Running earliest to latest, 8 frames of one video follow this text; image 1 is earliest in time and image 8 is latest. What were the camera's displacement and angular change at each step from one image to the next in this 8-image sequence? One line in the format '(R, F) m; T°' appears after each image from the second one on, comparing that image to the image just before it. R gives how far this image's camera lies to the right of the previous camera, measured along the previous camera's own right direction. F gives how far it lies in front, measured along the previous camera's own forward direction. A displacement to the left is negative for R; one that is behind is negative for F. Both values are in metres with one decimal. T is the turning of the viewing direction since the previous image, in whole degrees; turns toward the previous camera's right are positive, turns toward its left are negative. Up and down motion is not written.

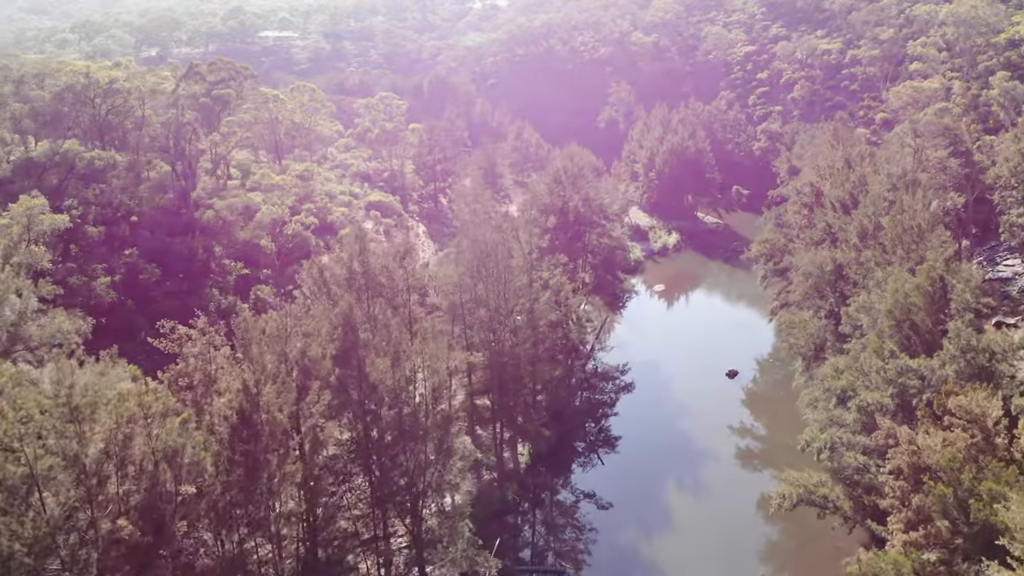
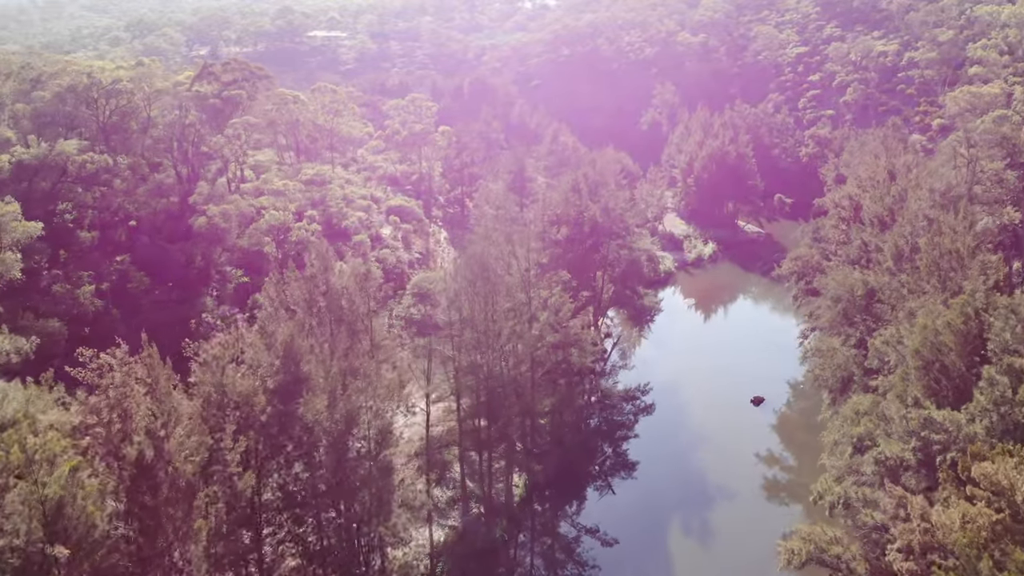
(+2.0, +2.3) m; -4°
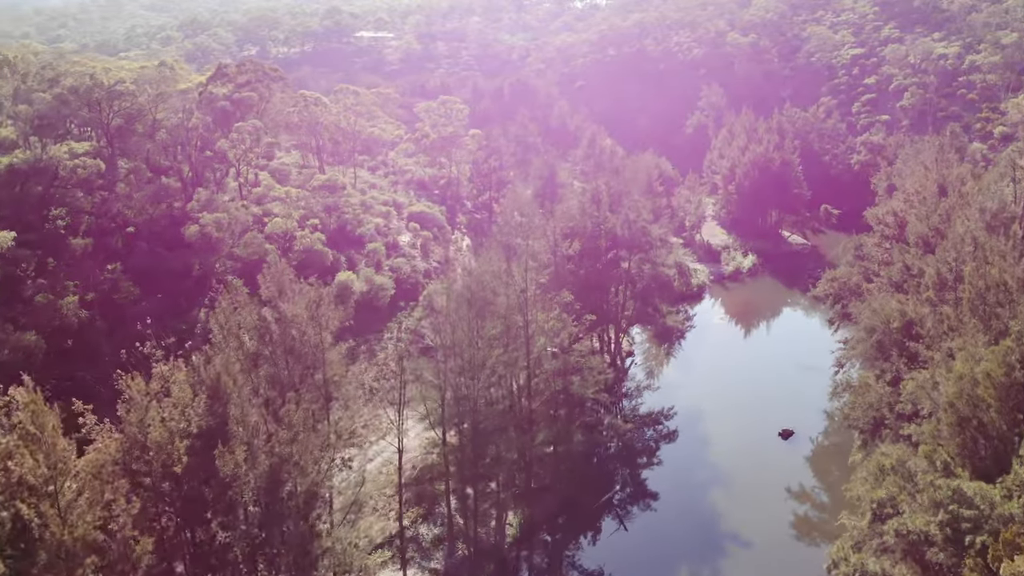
(+1.8, +2.4) m; -4°
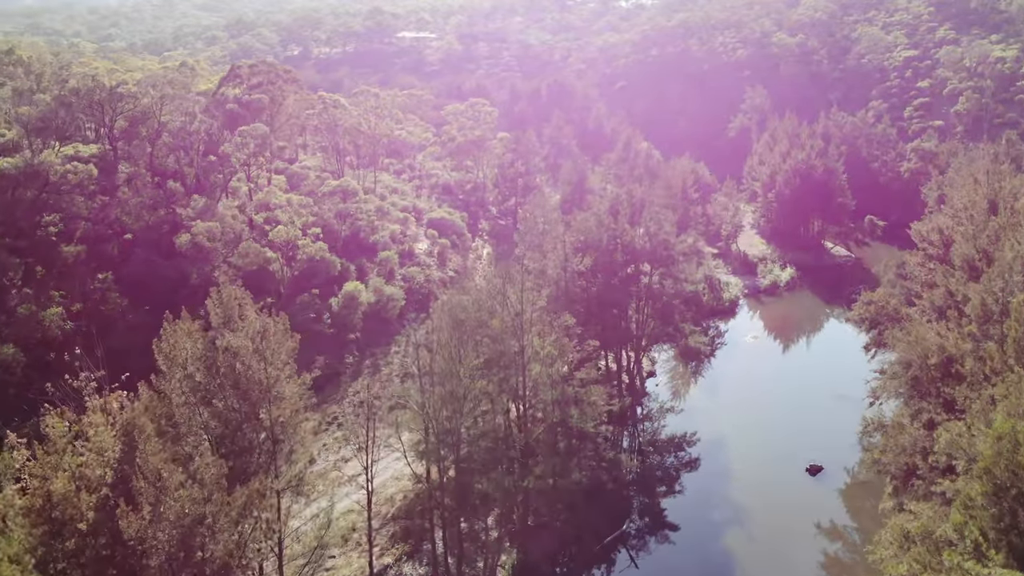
(+1.5, +2.2) m; -3°
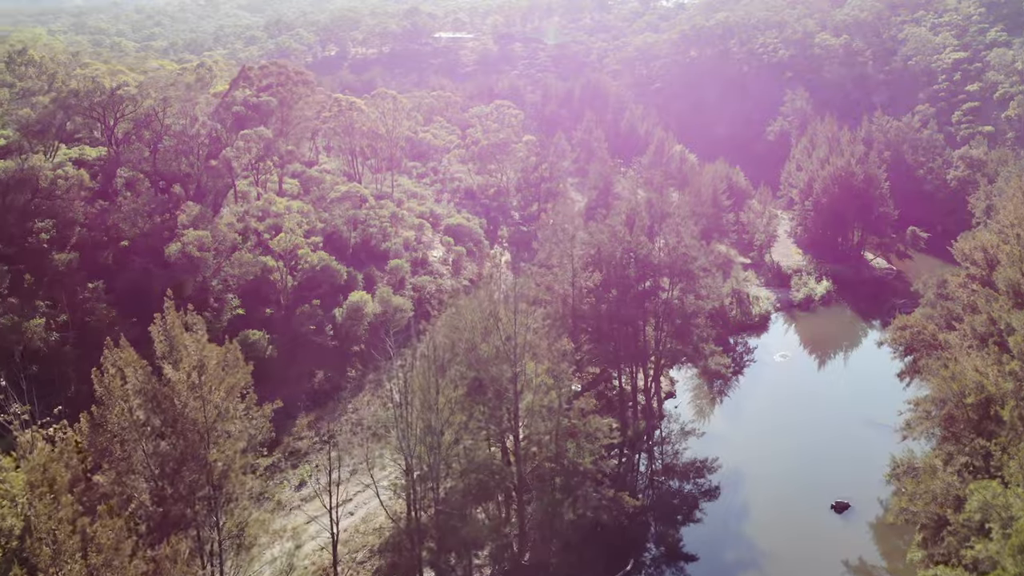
(+1.3, +1.9) m; -3°
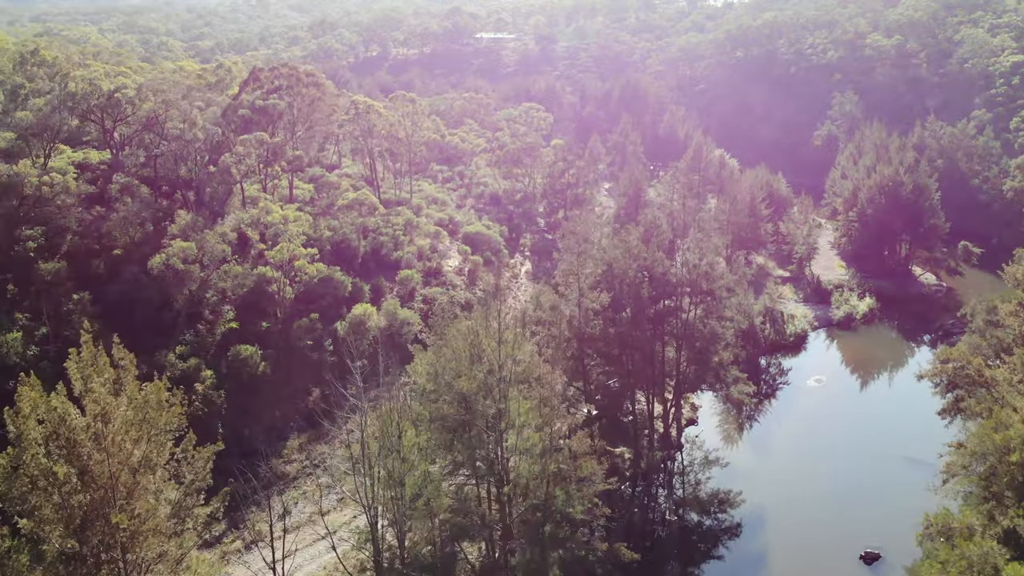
(+1.5, +2.2) m; -3°
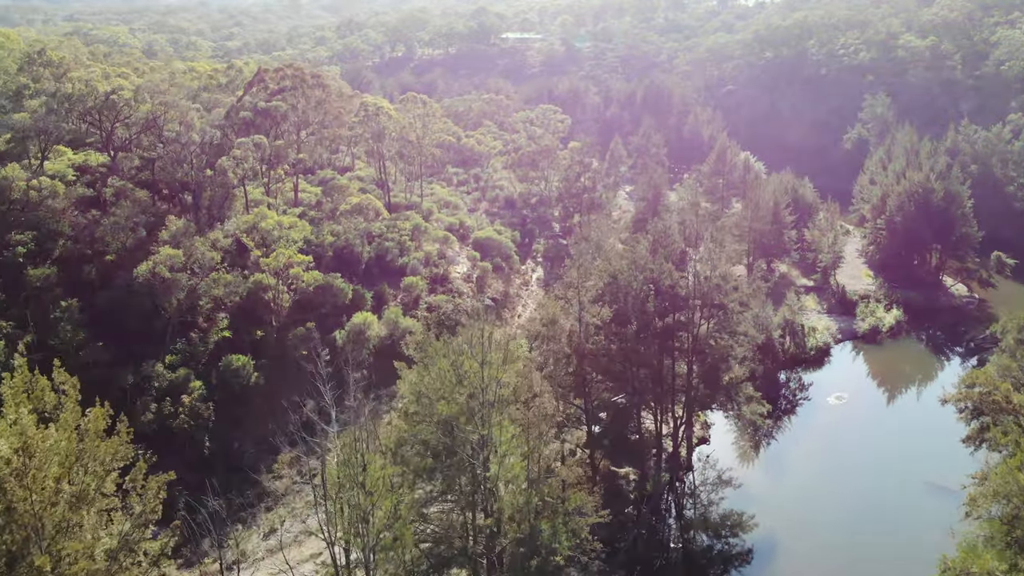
(+1.0, +1.4) m; -2°
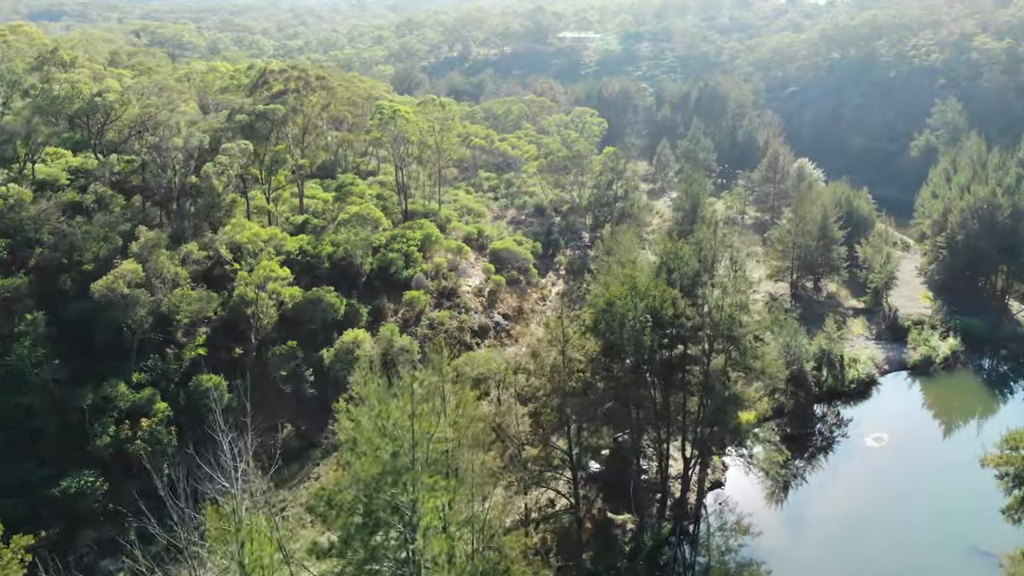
(+2.6, +2.7) m; -4°
